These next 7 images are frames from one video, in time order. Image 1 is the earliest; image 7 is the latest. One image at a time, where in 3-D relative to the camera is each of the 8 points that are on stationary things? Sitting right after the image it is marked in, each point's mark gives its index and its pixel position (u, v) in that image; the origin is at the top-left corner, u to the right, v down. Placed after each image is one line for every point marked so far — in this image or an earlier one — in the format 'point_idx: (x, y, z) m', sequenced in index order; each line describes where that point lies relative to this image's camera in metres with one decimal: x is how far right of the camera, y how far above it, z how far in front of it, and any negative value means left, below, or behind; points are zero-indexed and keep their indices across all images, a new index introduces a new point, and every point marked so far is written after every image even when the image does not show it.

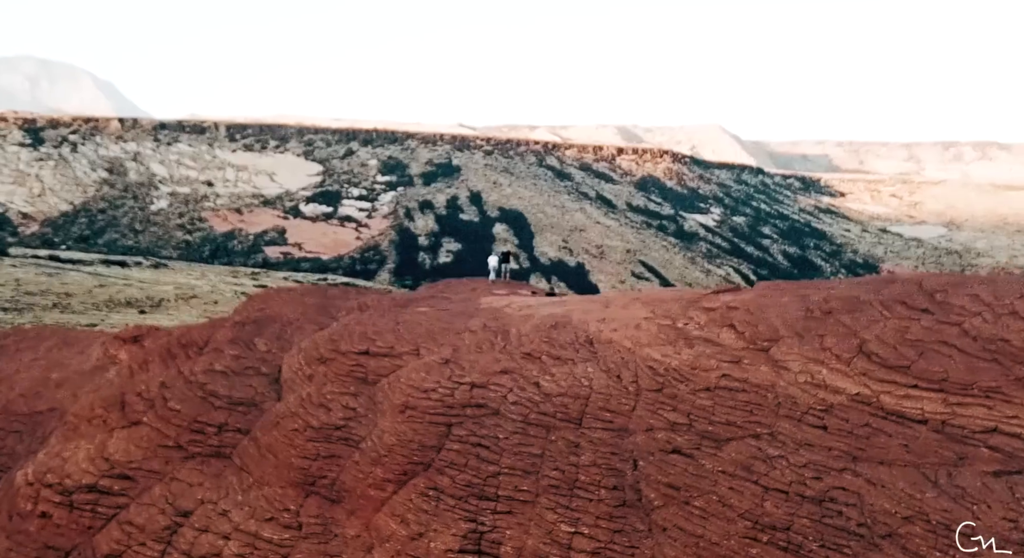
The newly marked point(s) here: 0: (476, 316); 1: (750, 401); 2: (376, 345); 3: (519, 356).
0: (-0.6, -0.6, +10.9) m
1: (+2.8, -1.4, +7.9) m
2: (-2.0, -1.0, +9.9) m
3: (+0.1, -1.1, +9.4) m
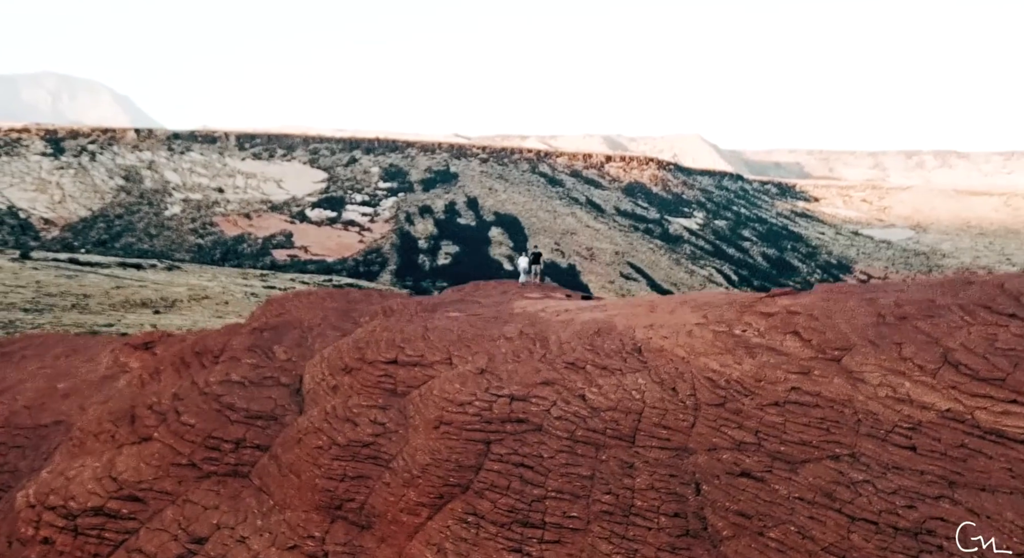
0: (0.0, -0.6, +10.2) m
1: (+3.3, -1.5, +7.1) m
2: (-1.5, -1.0, +9.1) m
3: (+0.6, -1.1, +8.6) m
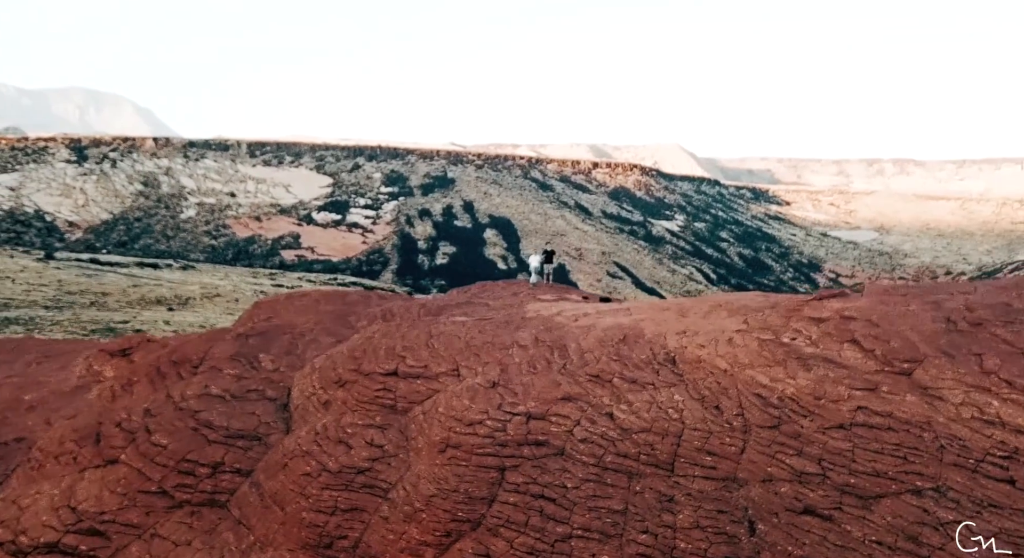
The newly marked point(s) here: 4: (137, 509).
0: (+0.2, -0.6, +9.1) m
1: (+3.5, -1.5, +6.0) m
2: (-1.3, -1.0, +8.1) m
3: (+0.8, -1.1, +7.5) m
4: (-4.2, -2.6, +7.5) m
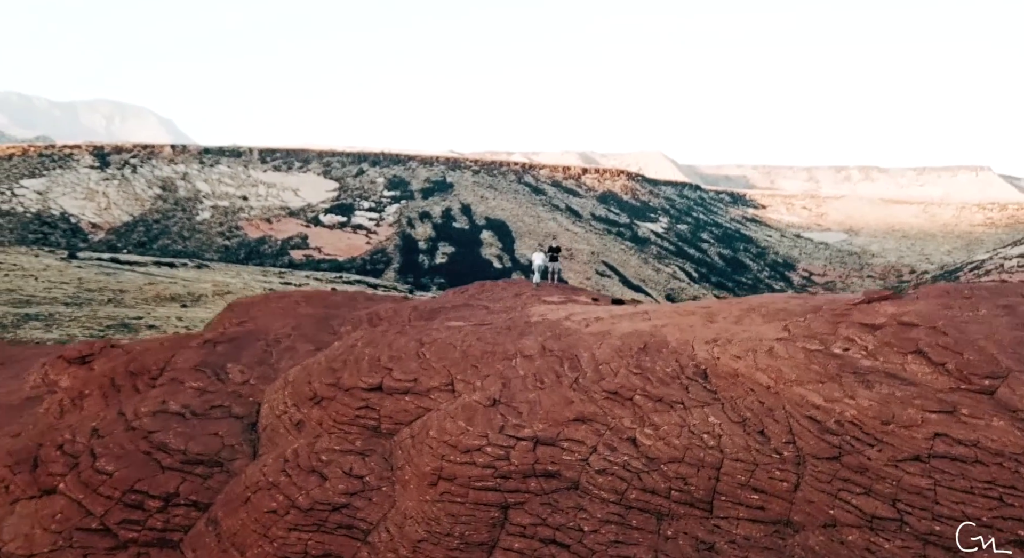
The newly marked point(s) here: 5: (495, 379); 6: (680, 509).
0: (+0.2, -0.6, +8.0) m
1: (+3.6, -1.5, +4.9) m
2: (-1.2, -1.0, +6.9) m
3: (+0.9, -1.1, +6.4) m
4: (-4.2, -2.6, +6.3) m
5: (-0.2, -1.0, +6.8) m
6: (+1.4, -1.9, +5.4) m
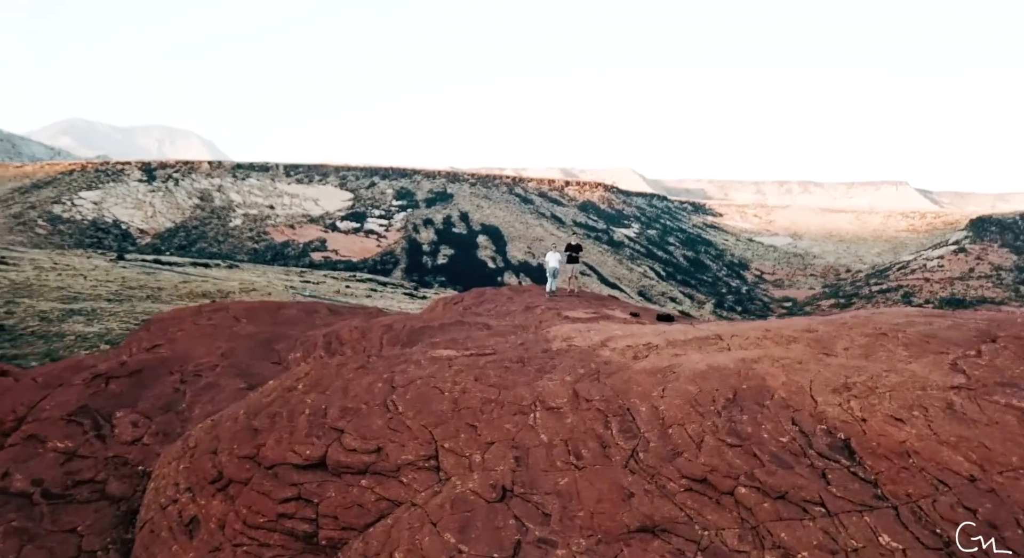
0: (+0.3, -0.7, +5.4) m
1: (+3.7, -1.6, +2.4) m
2: (-1.1, -1.1, +4.4) m
3: (+1.0, -1.2, +3.9) m
4: (-4.0, -2.7, +3.8) m
5: (0.0, -1.1, +4.3) m
6: (+1.5, -1.9, +2.9) m
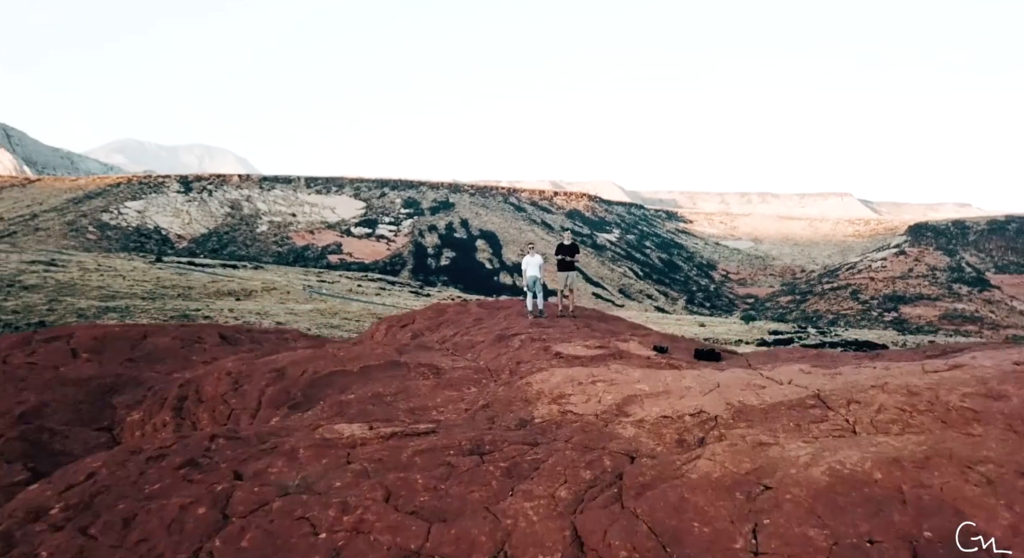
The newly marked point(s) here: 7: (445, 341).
0: (+0.1, -0.8, +2.9) m
1: (+3.5, -1.7, -0.1) m
2: (-1.3, -1.2, +1.9) m
3: (+0.8, -1.3, +1.4) m
4: (-4.2, -2.8, +1.2) m
5: (-0.3, -1.2, +1.8) m
6: (+1.3, -2.0, +0.4) m
7: (-0.7, -0.5, +5.4) m
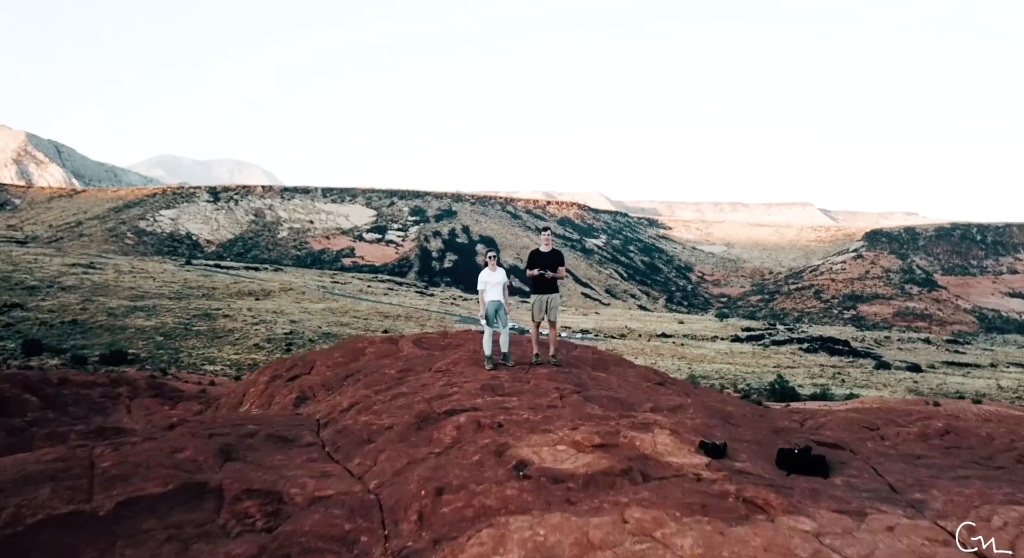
0: (-0.2, -1.0, +0.6) m
1: (+3.3, -1.8, -2.3) m
2: (-1.6, -1.4, -0.5) m
3: (+0.5, -1.4, -0.9) m
4: (-4.5, -2.9, -1.2) m
5: (-0.5, -1.4, -0.5) m
6: (+1.1, -2.2, -1.9) m
7: (-1.0, -0.7, +3.1) m
